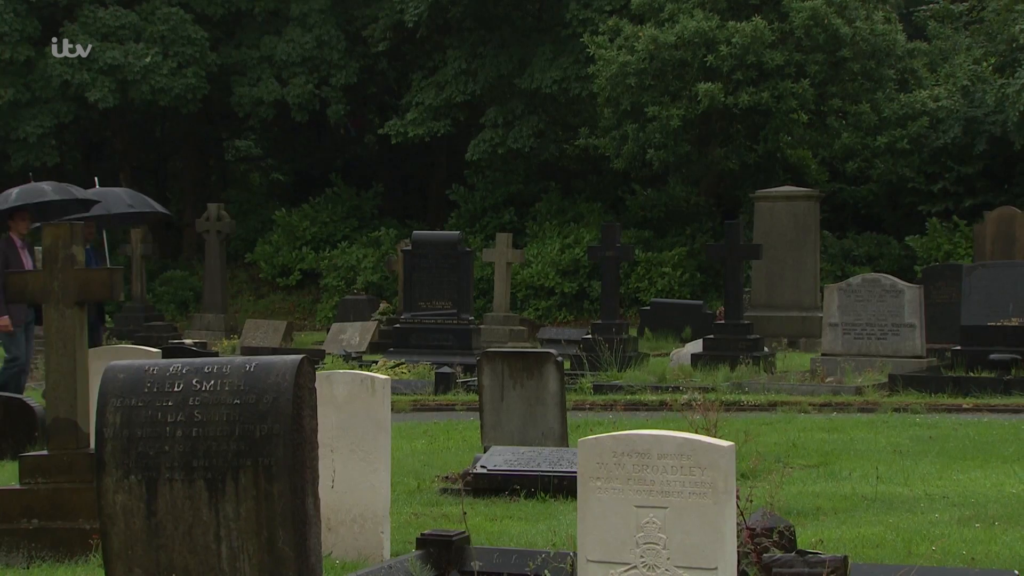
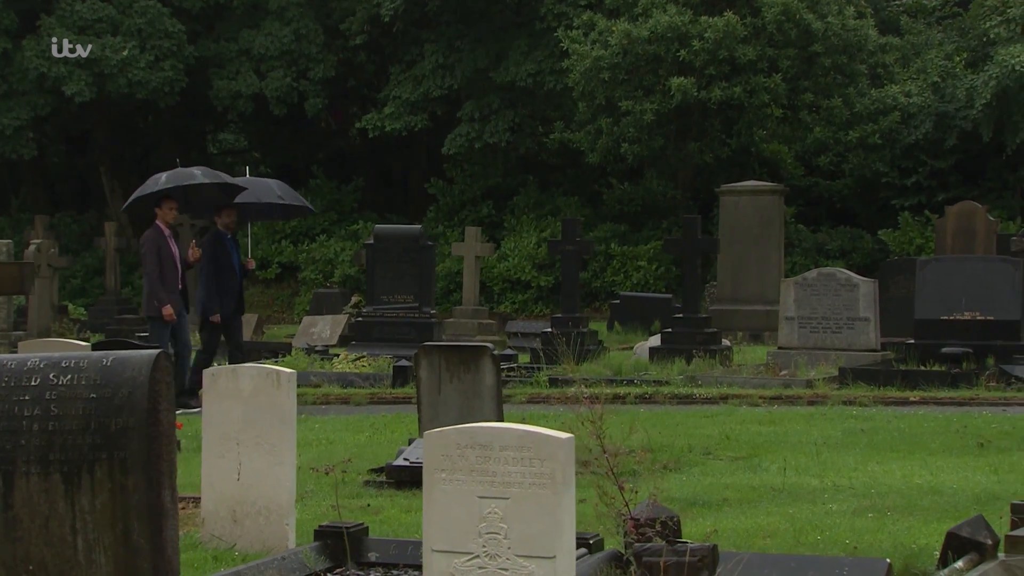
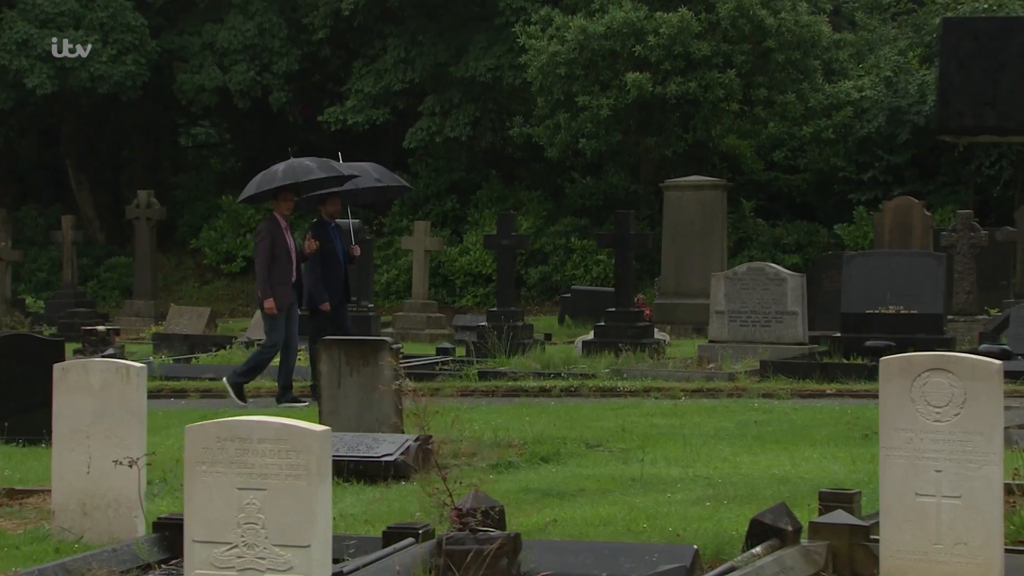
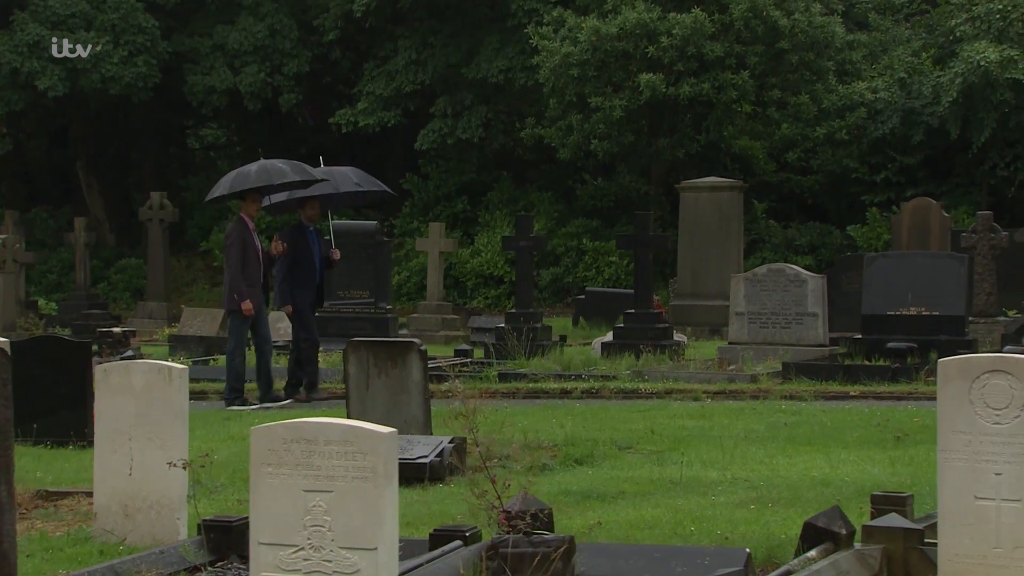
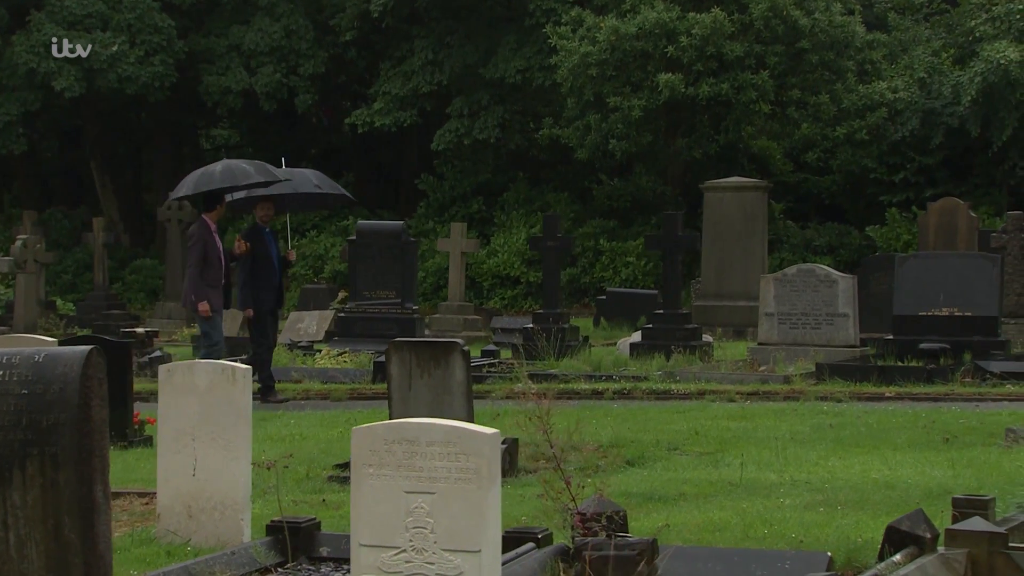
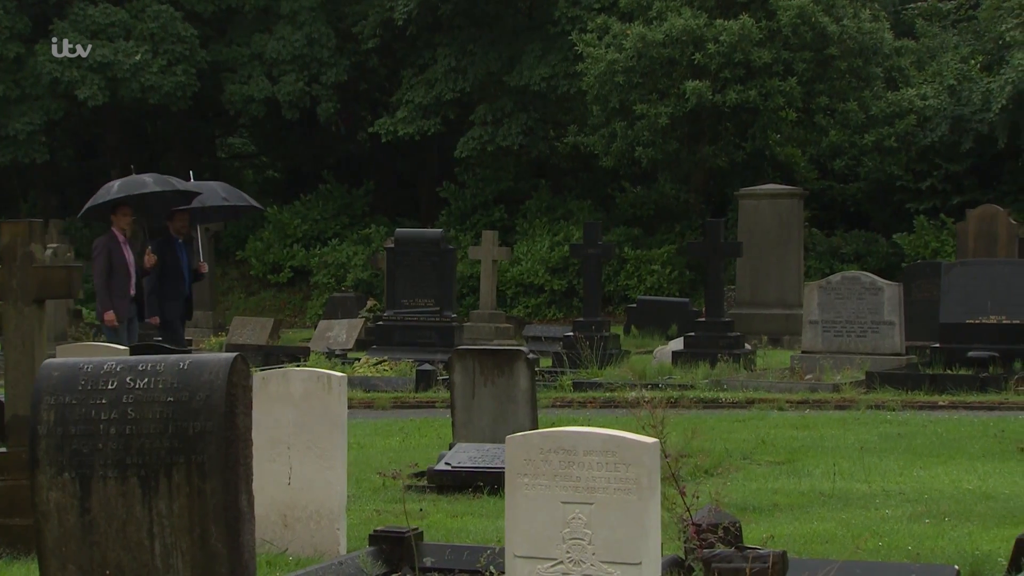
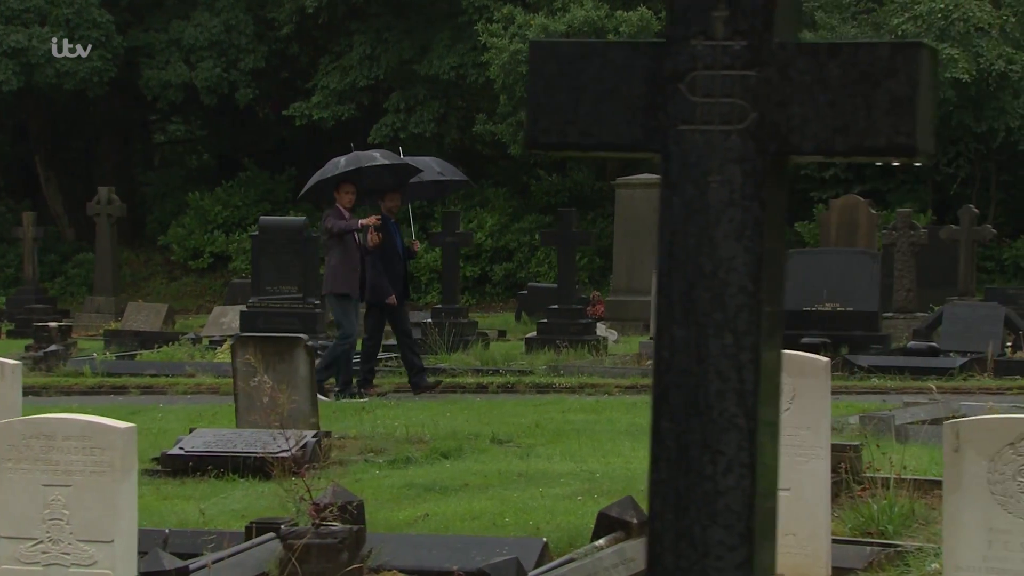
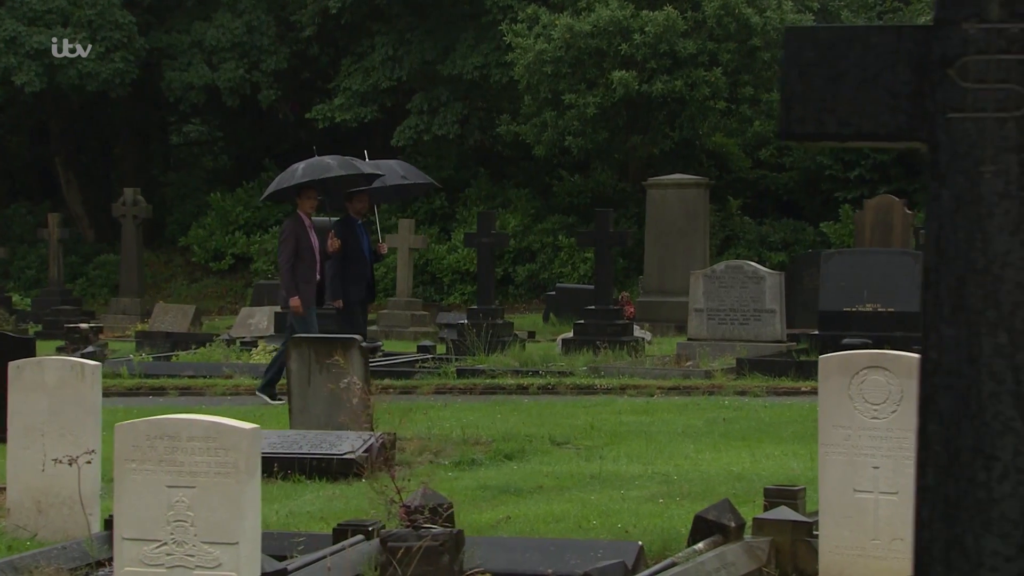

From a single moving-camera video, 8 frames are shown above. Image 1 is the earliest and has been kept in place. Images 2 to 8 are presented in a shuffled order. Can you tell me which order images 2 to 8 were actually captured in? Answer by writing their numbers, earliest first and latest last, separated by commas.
6, 2, 5, 4, 3, 8, 7
